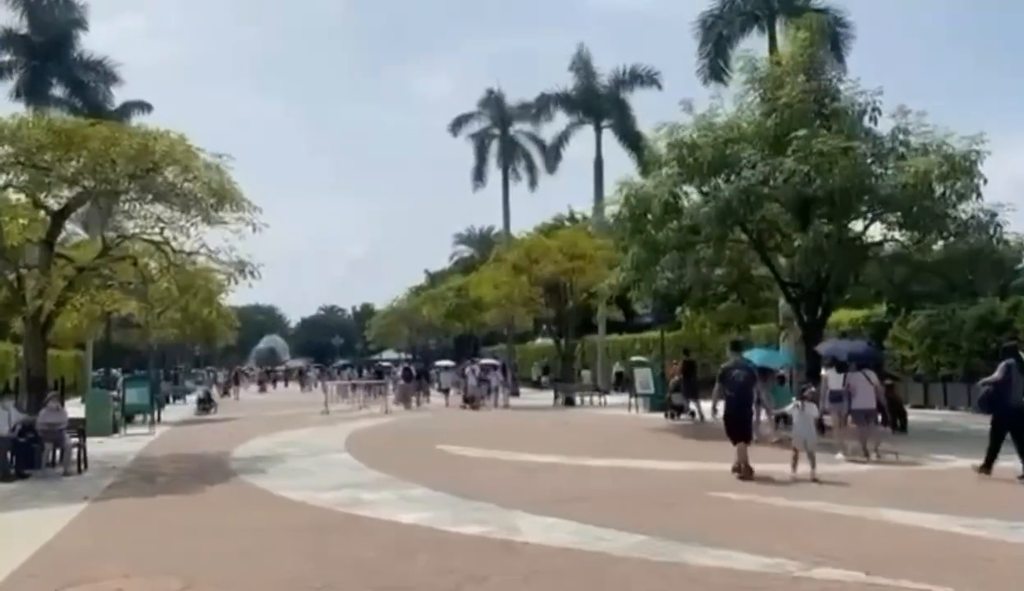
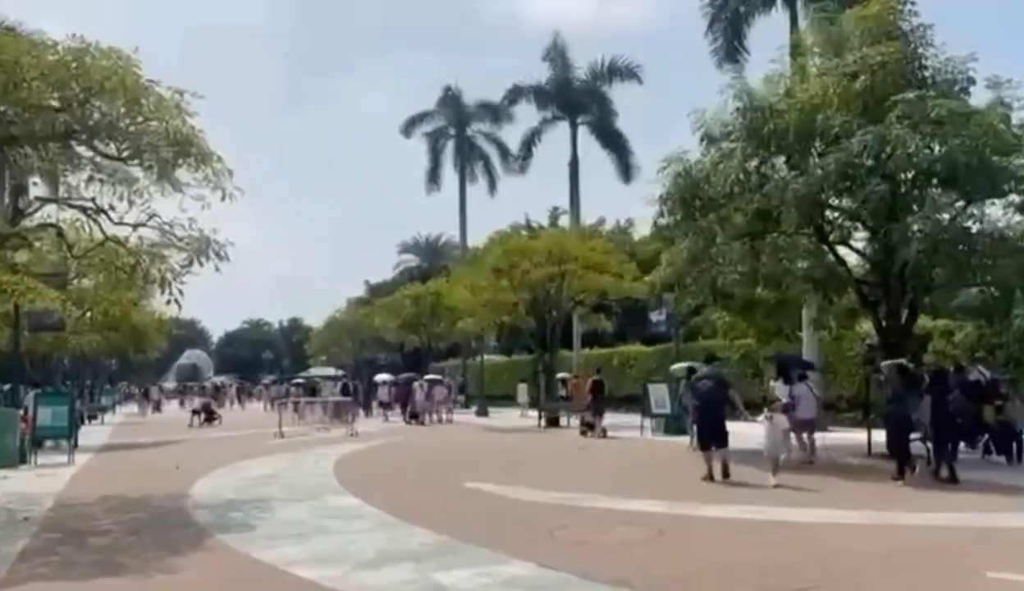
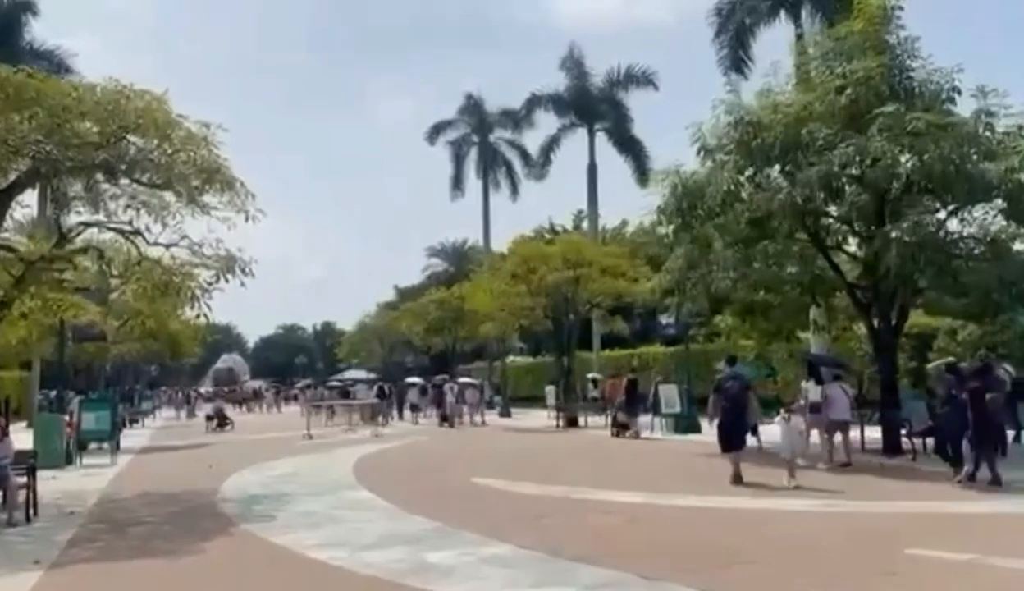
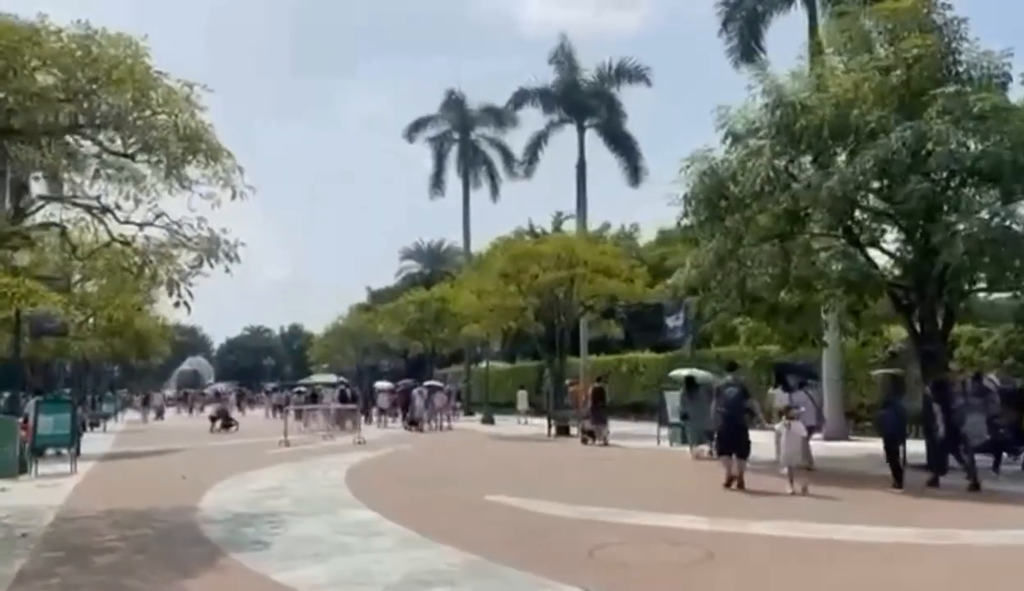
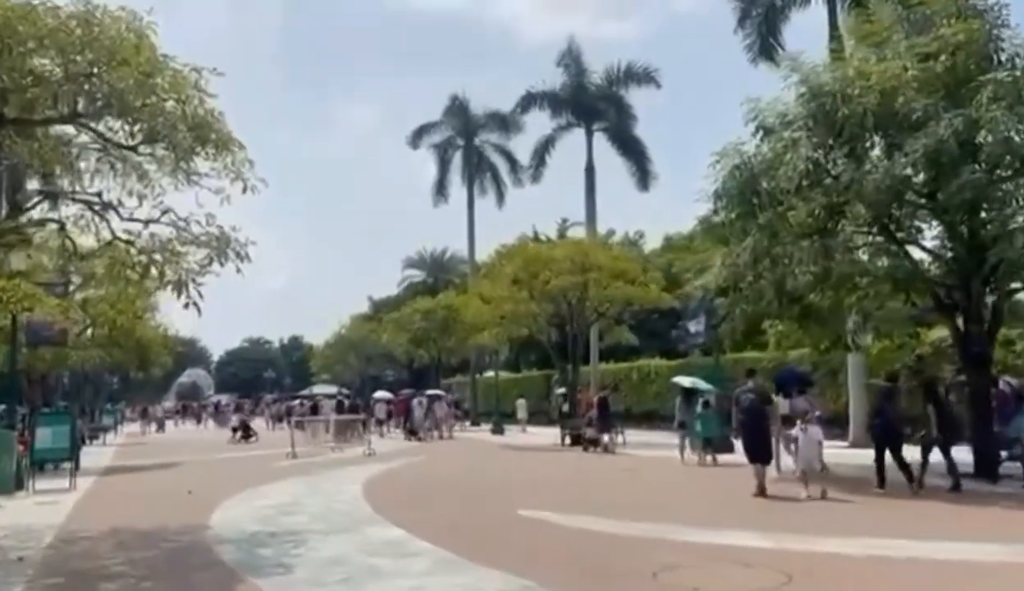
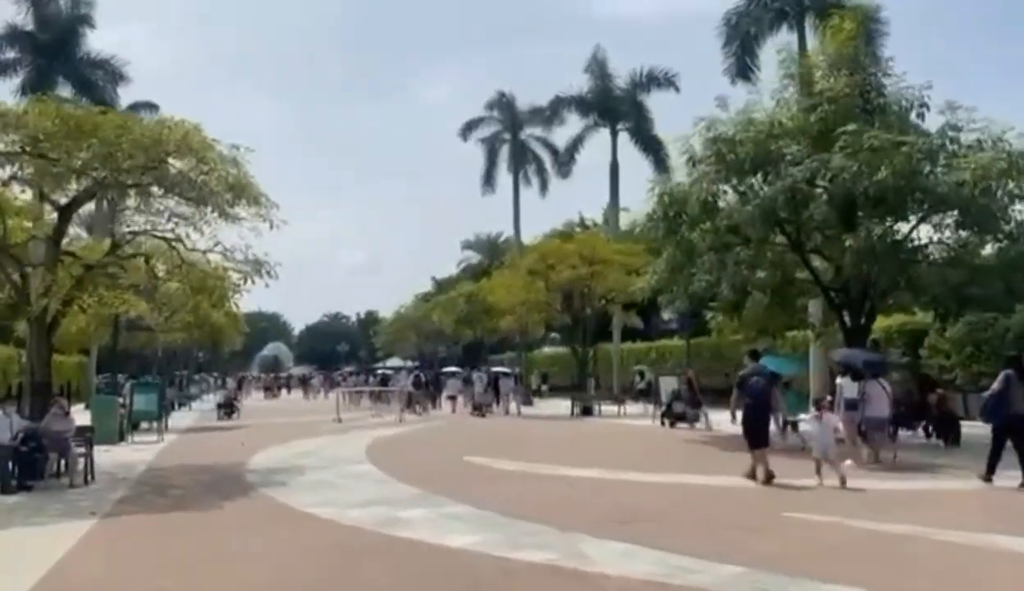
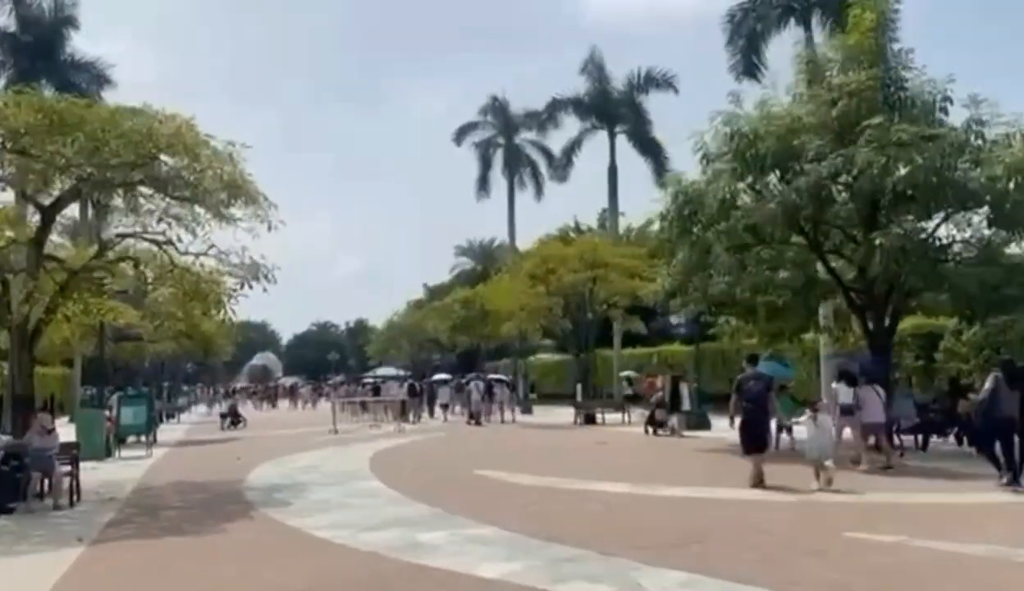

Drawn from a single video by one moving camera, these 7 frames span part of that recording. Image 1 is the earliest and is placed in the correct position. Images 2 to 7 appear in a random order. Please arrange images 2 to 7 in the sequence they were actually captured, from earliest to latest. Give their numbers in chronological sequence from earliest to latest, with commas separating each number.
6, 7, 3, 2, 4, 5
